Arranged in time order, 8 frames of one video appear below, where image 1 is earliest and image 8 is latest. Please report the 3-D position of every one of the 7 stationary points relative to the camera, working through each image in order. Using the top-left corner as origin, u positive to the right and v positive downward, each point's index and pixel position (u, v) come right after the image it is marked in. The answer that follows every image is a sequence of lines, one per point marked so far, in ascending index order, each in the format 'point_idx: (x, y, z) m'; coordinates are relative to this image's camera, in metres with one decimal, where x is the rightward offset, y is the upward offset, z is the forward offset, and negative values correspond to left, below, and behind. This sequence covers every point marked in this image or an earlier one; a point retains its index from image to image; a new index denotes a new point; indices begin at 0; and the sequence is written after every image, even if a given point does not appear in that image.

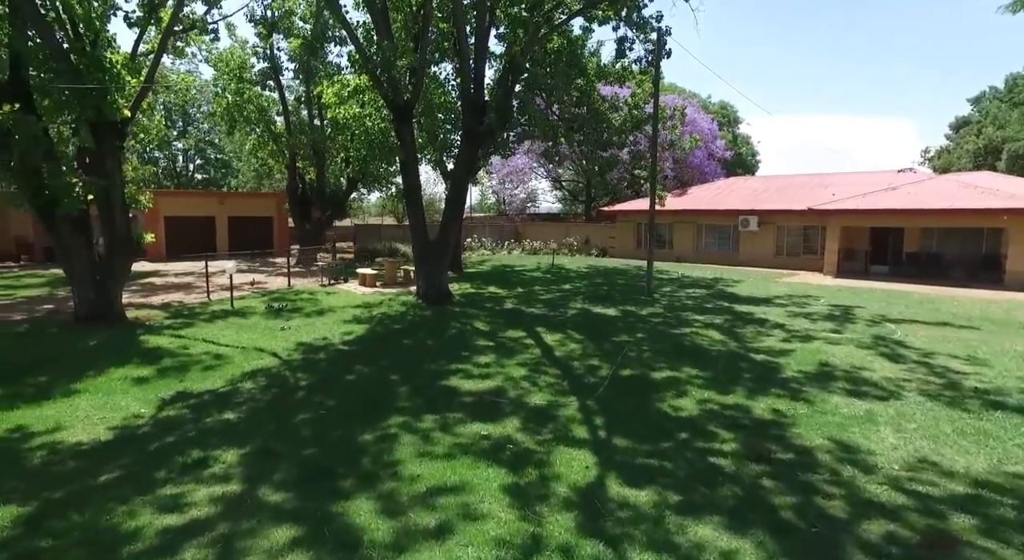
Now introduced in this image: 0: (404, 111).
0: (-2.3, +3.5, +11.7) m
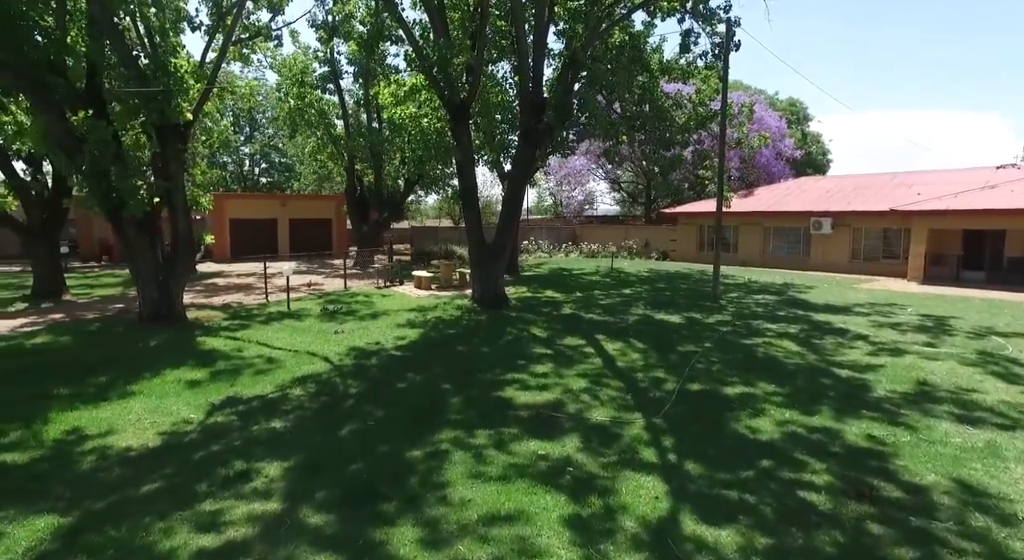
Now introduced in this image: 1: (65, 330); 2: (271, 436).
0: (-1.1, +3.5, +11.5) m
1: (-6.8, -0.8, +8.5) m
2: (-2.2, -1.4, +5.1) m
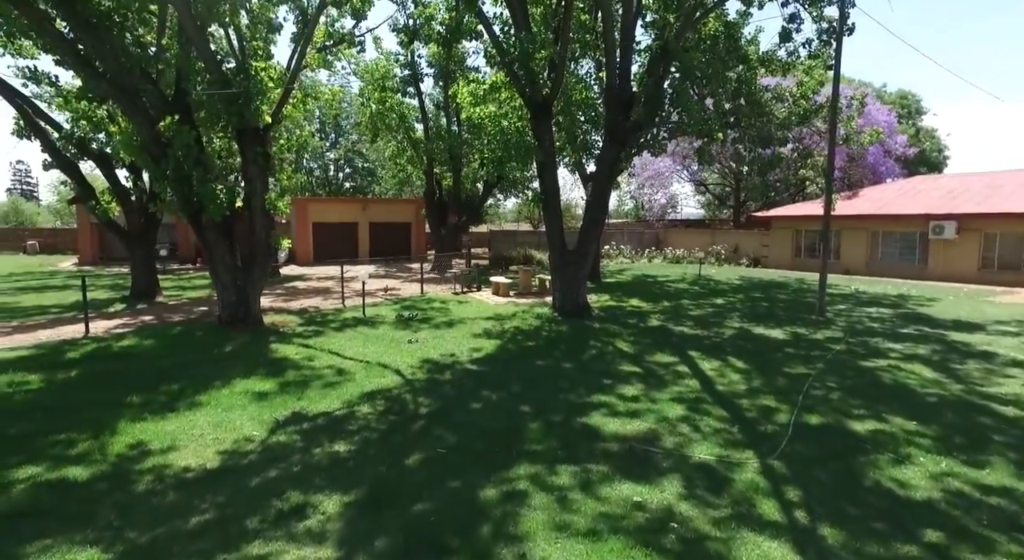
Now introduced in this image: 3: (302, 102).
0: (+0.6, +3.3, +10.8) m
1: (-5.6, -0.9, +8.6) m
2: (-1.5, -1.5, +4.6) m
3: (-6.9, +5.8, +18.1) m
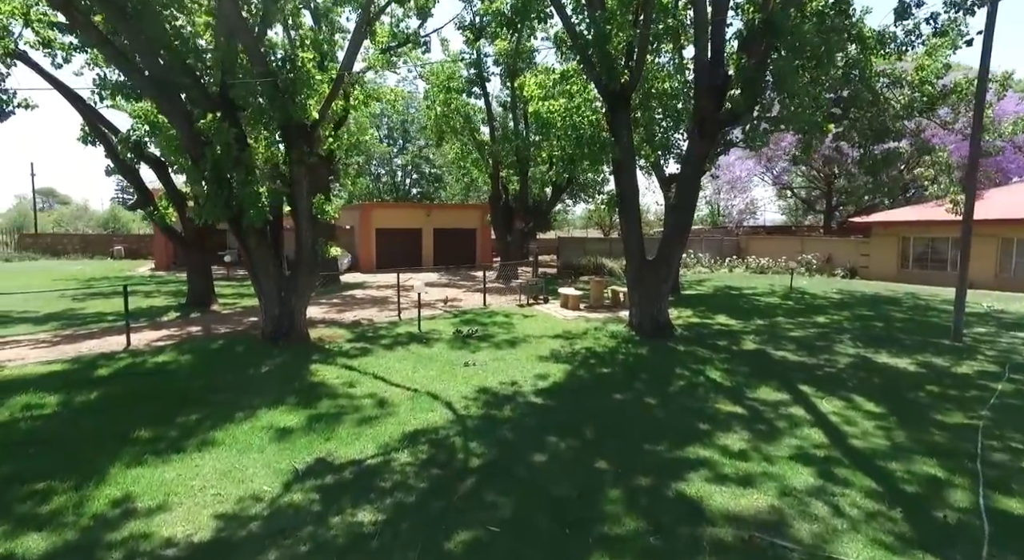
0: (+1.8, +3.1, +9.5) m
1: (-4.6, -1.0, +8.0) m
2: (-1.0, -1.6, +3.5) m
3: (-4.7, +5.6, +17.6) m
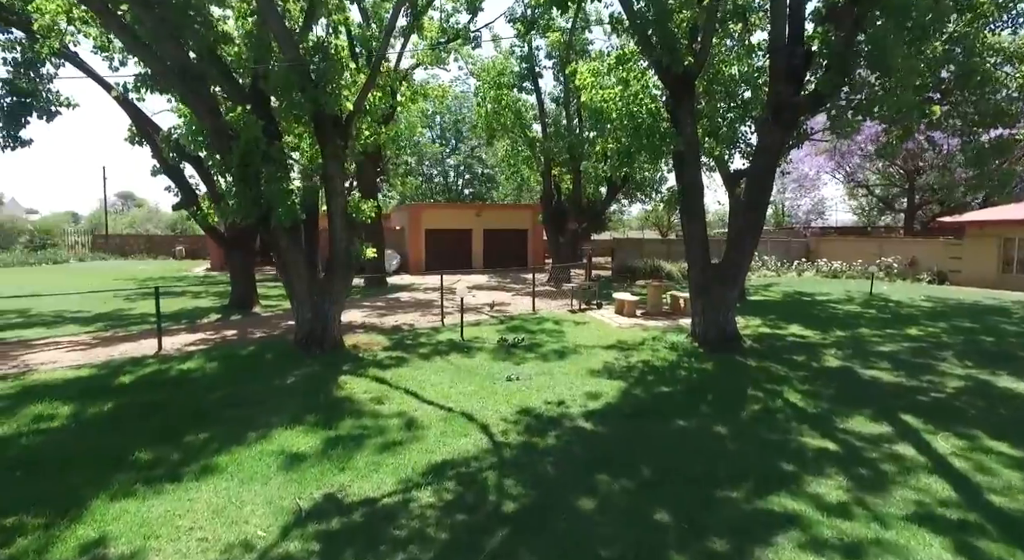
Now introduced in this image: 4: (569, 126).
0: (+2.6, +3.0, +8.5) m
1: (-4.0, -1.0, +7.6) m
2: (-0.8, -1.7, +2.8) m
3: (-3.1, +5.5, +17.2) m
4: (+2.0, +5.4, +19.5) m
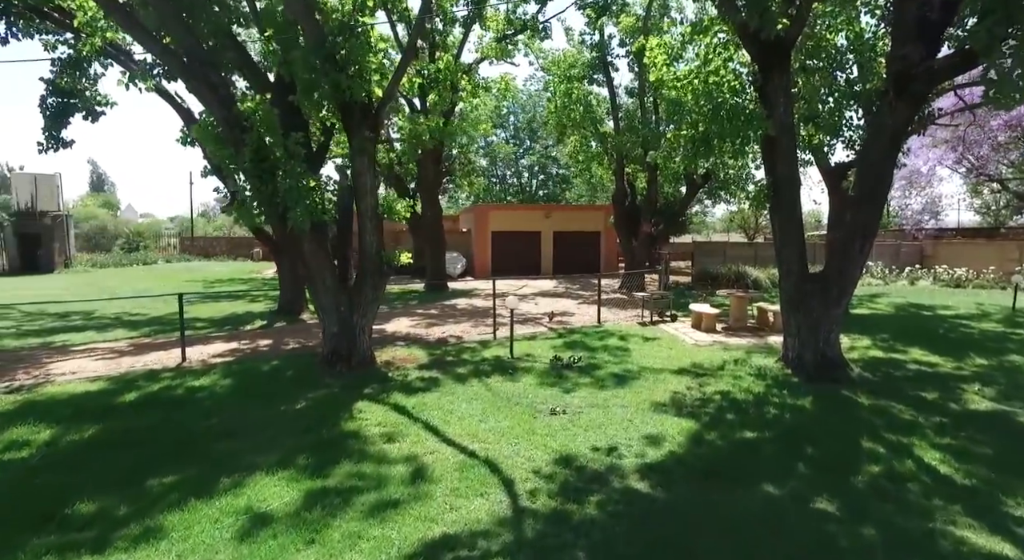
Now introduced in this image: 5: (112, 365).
0: (+3.3, +2.8, +7.0) m
1: (-3.4, -1.1, +7.0) m
2: (-1.0, -1.8, +1.8) m
3: (-1.1, +5.4, +16.4) m
4: (+4.2, +5.2, +17.9) m
5: (-5.2, -1.1, +7.4) m
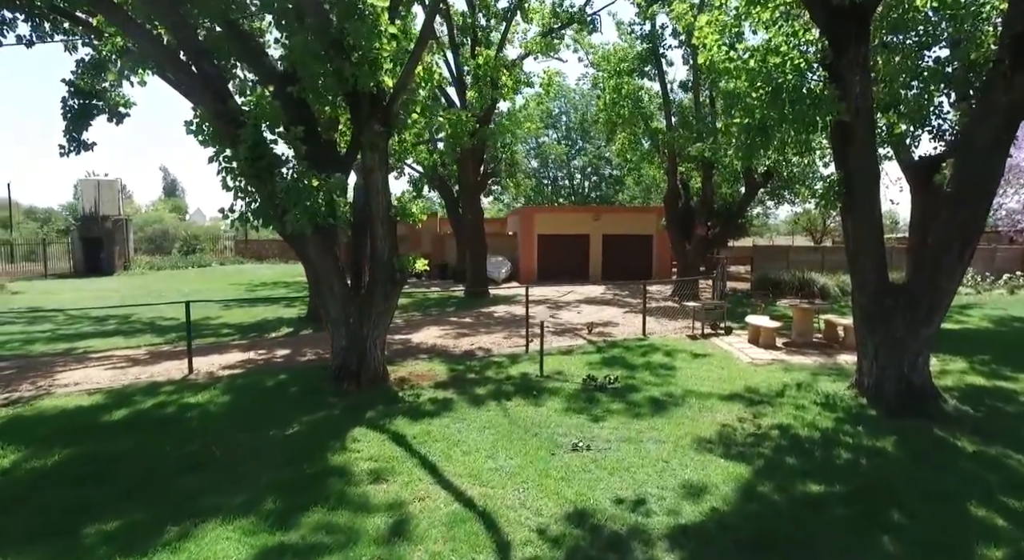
0: (+3.6, +2.7, +5.8) m
1: (-3.1, -1.2, +6.5) m
2: (-1.2, -1.9, +1.1) m
3: (+0.1, +5.2, +15.6) m
4: (+5.6, +5.0, +16.6) m
5: (-4.9, -1.2, +7.1) m
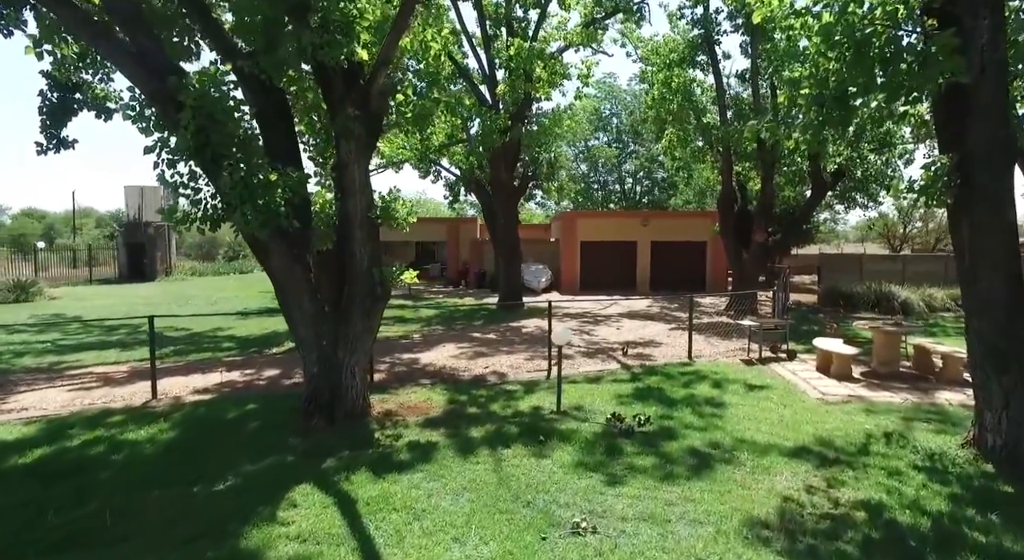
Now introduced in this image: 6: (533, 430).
0: (+3.5, +2.5, +4.3) m
1: (-3.1, -1.4, +5.5) m
2: (-1.7, -2.0, -0.1) m
3: (+1.0, +4.9, +14.4) m
4: (+6.6, +4.6, +14.9) m
5: (-4.9, -1.3, +6.3) m
6: (+0.2, -1.5, +5.6) m
